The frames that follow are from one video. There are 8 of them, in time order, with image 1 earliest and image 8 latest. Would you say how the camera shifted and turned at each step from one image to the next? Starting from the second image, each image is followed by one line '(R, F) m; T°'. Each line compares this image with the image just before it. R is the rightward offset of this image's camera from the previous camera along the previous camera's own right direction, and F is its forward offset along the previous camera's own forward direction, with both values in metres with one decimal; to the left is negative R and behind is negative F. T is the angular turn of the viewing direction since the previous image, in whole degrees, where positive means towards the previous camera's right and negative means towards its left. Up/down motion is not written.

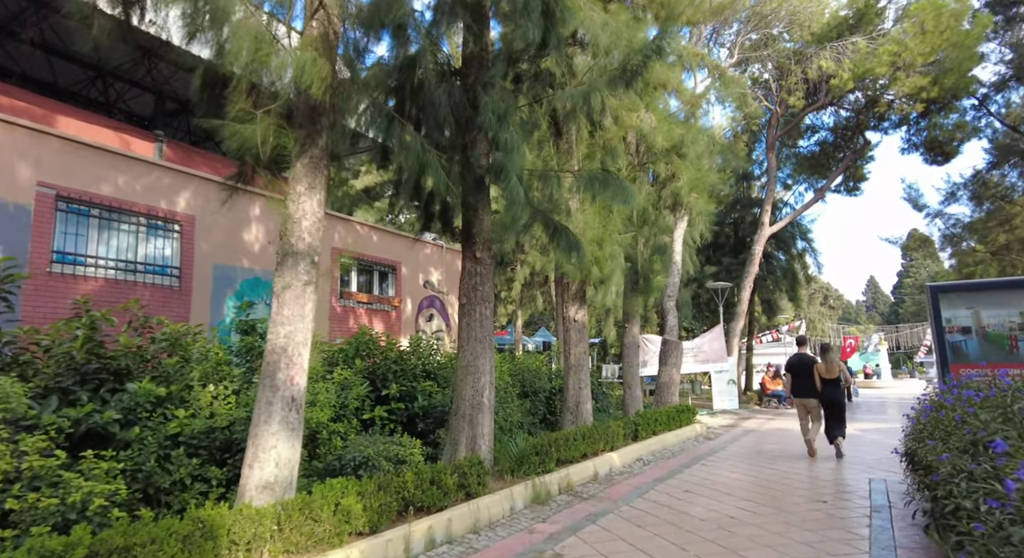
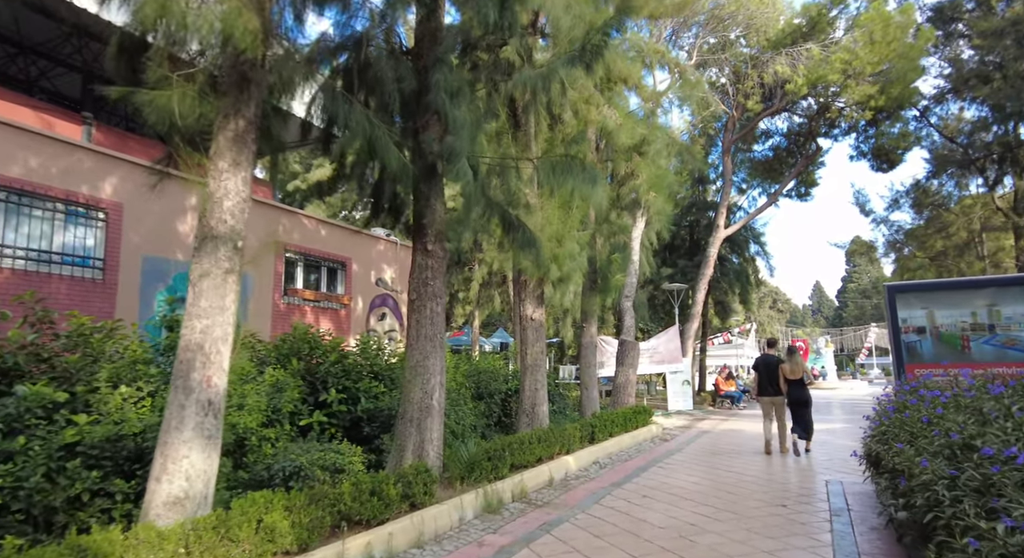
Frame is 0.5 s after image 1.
(+0.1, +0.4) m; +4°
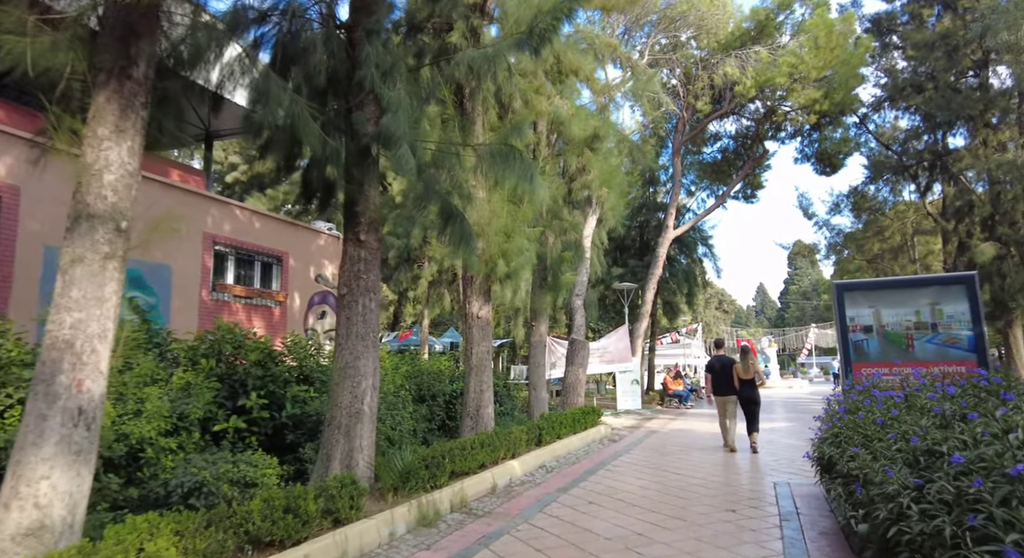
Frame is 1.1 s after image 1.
(+0.1, +0.4) m; +5°
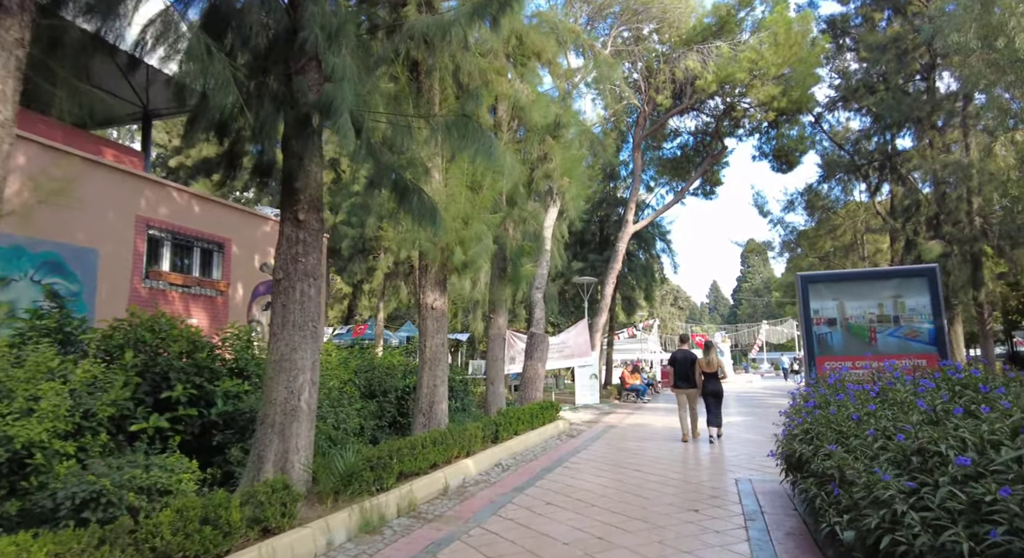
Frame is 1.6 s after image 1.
(+0.1, +0.4) m; +4°
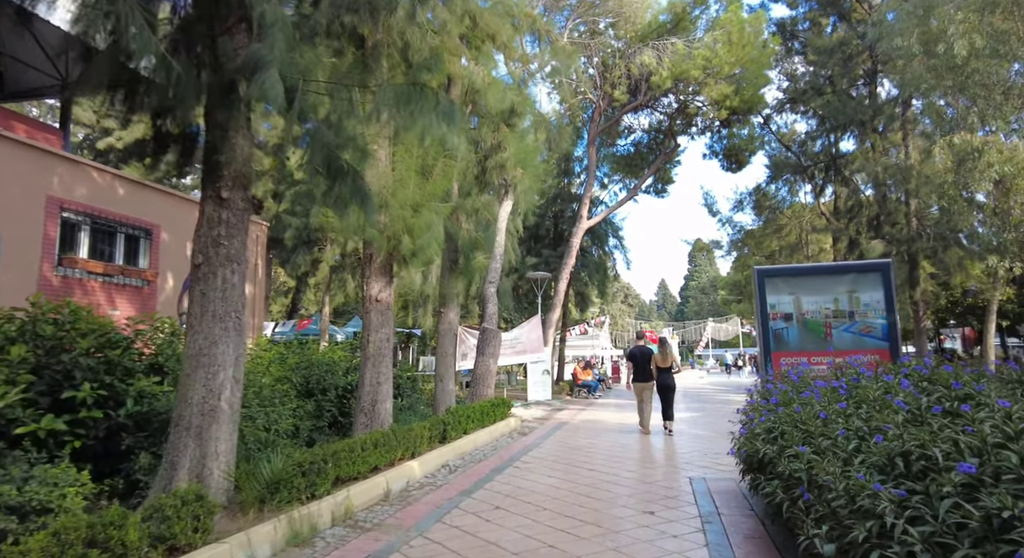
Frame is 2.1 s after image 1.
(0.0, +0.4) m; +5°
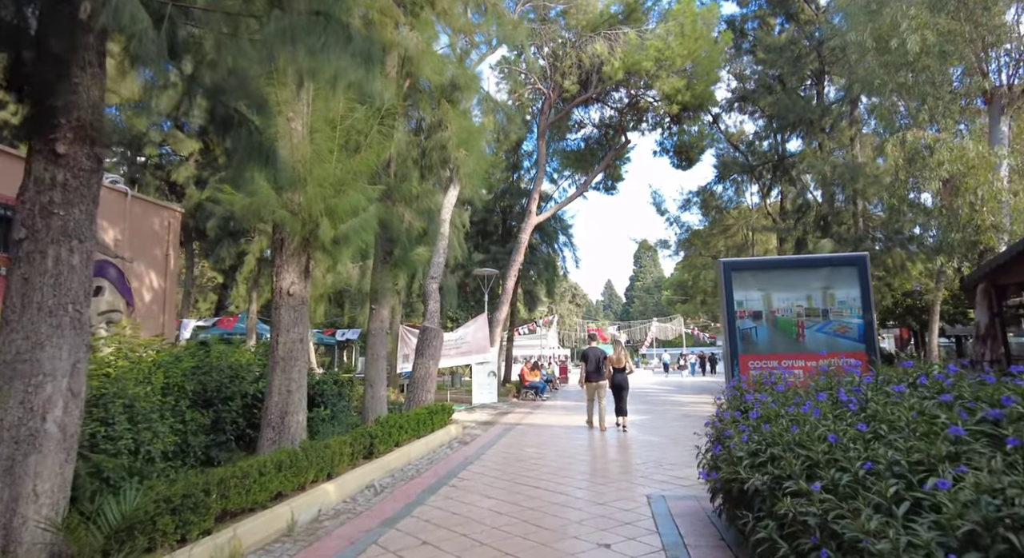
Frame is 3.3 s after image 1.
(+0.1, +0.9) m; +5°
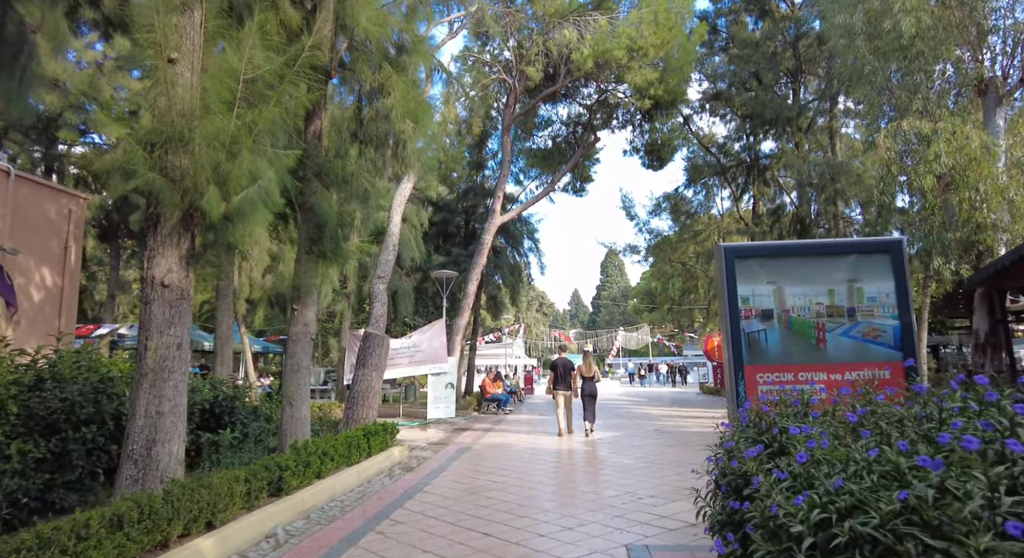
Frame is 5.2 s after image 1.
(+0.2, +1.3) m; +3°
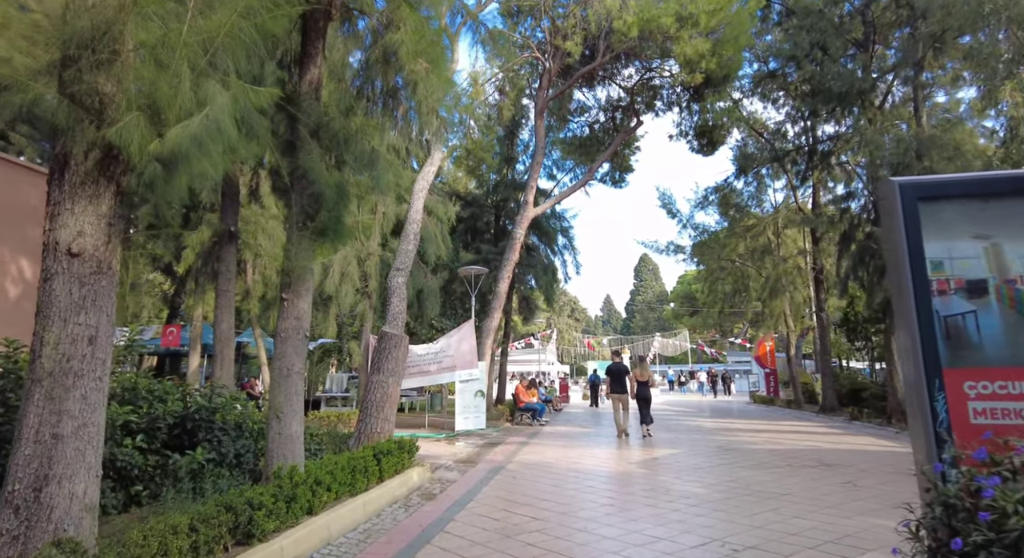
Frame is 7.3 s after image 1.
(-0.1, +1.5) m; -3°
